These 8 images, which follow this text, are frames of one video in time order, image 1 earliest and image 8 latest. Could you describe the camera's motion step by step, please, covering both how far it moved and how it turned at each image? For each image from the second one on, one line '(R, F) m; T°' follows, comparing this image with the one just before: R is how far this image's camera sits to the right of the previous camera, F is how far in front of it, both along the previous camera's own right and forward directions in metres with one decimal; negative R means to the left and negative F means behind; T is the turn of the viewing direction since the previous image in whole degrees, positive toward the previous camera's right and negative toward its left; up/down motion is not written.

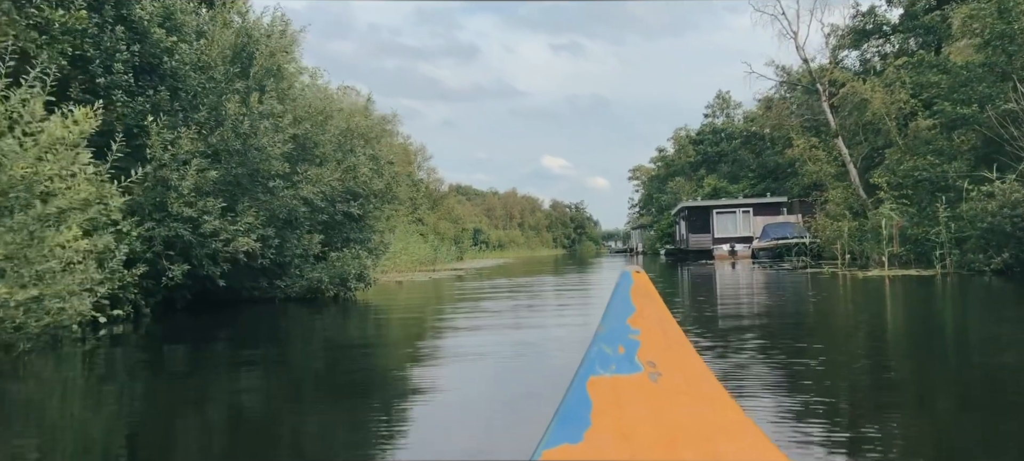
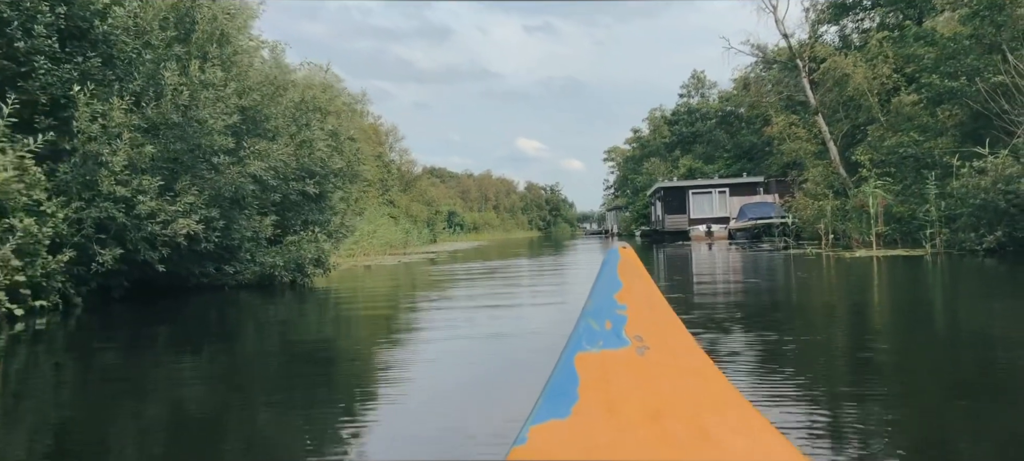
(+0.1, +0.6) m; +2°
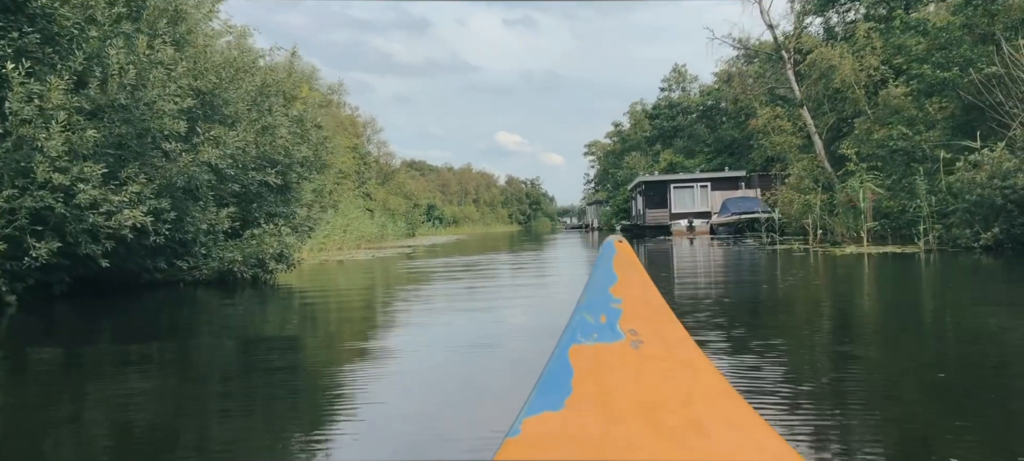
(0.0, +0.5) m; +1°
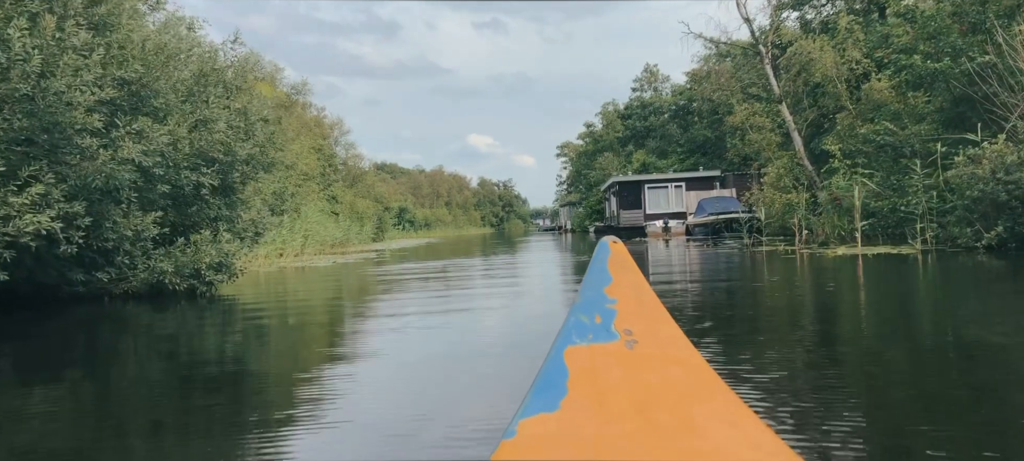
(+0.1, +0.8) m; +2°
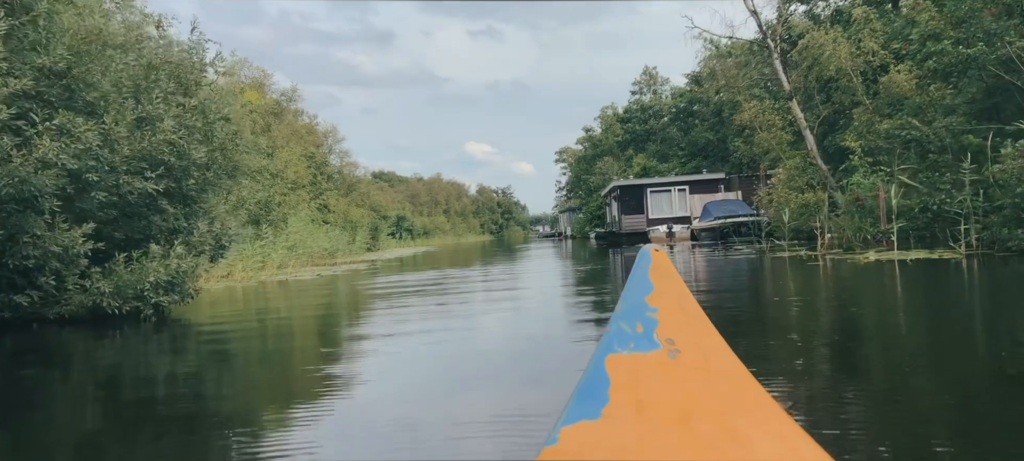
(0.0, +0.9) m; 0°
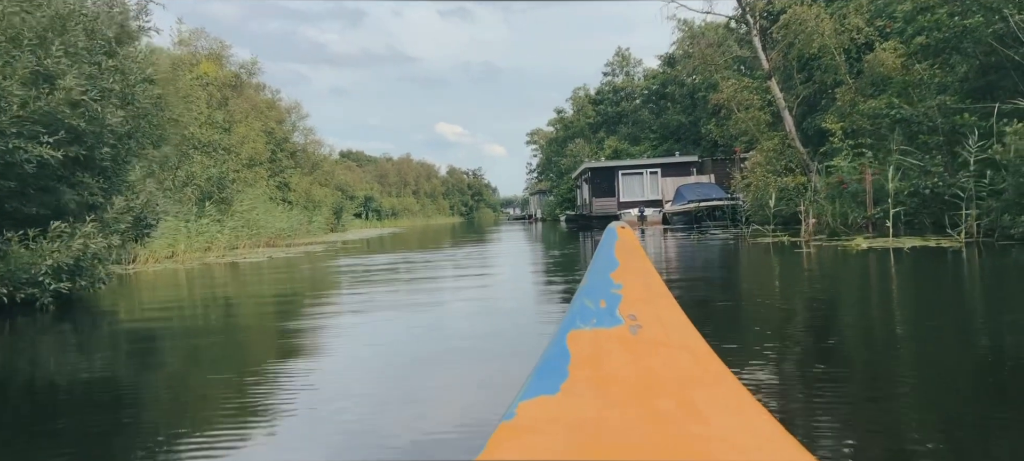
(+0.1, +0.7) m; +2°
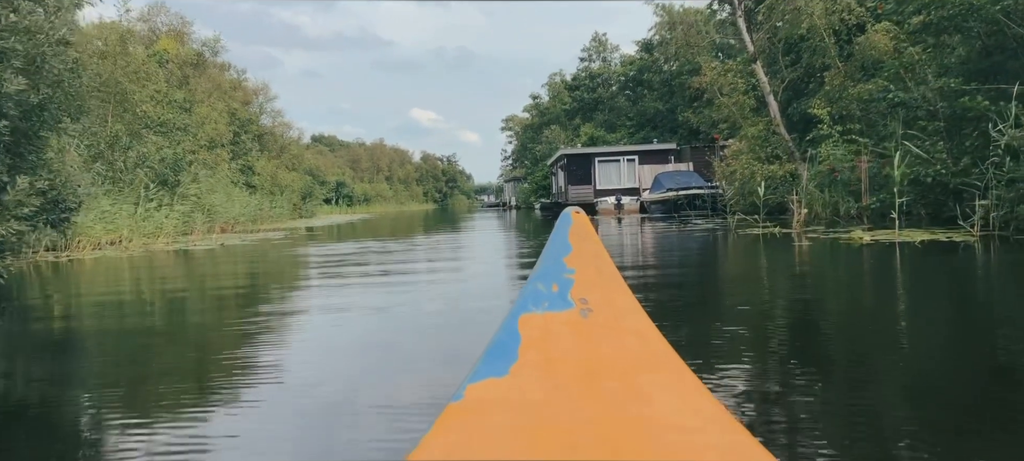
(0.0, +0.8) m; +2°
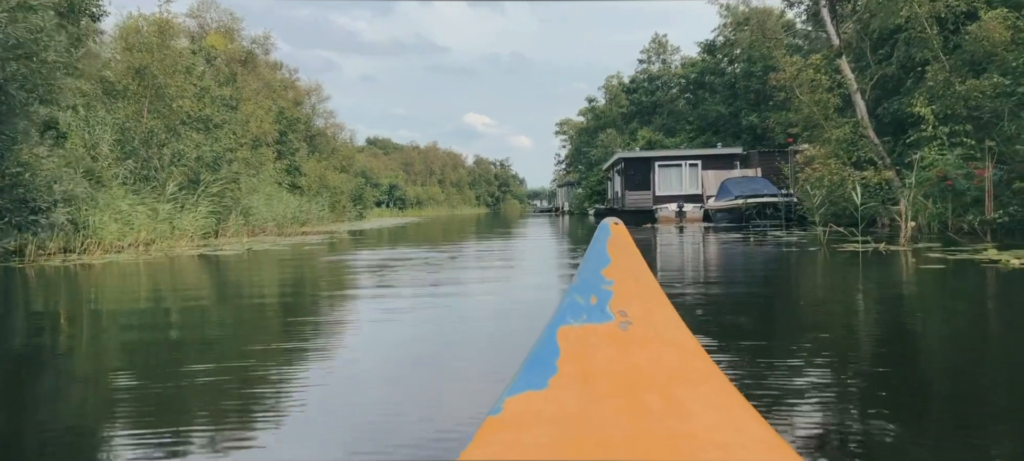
(-0.1, +1.2) m; -3°
